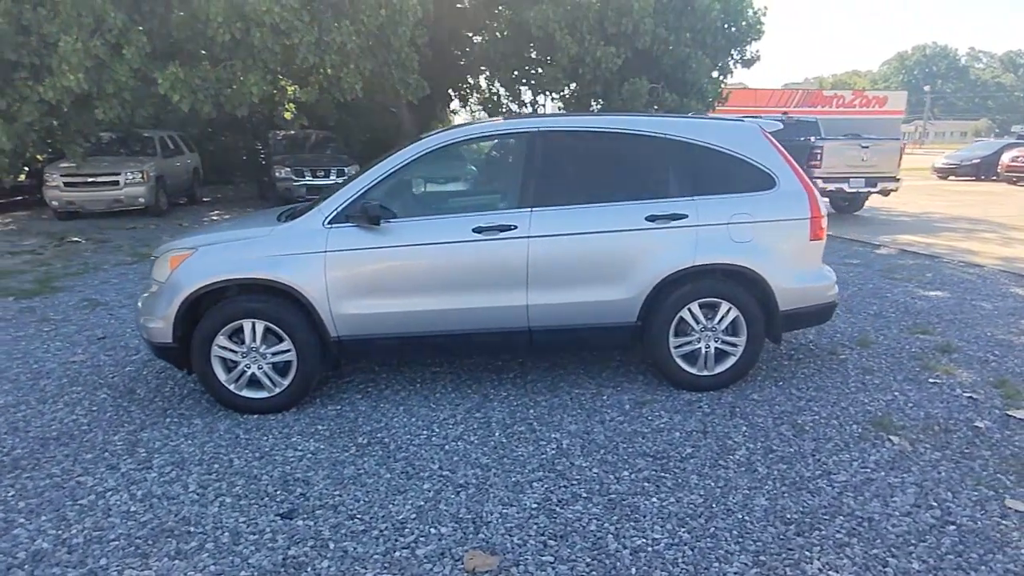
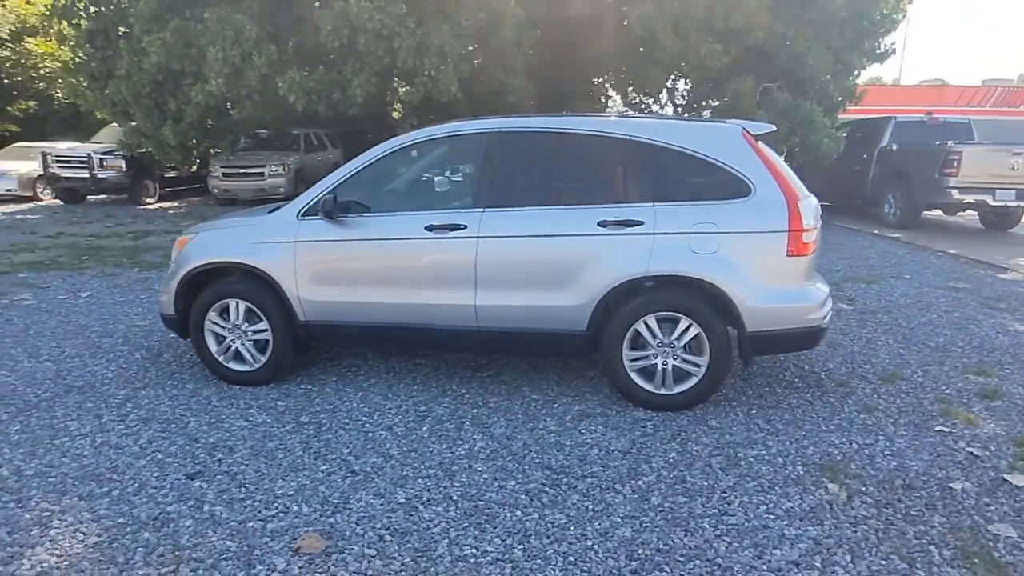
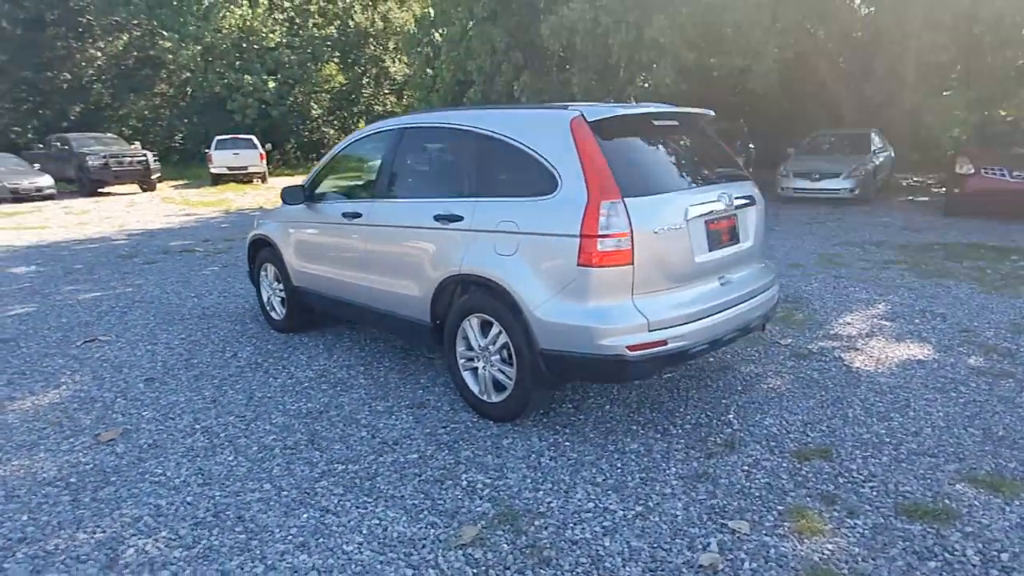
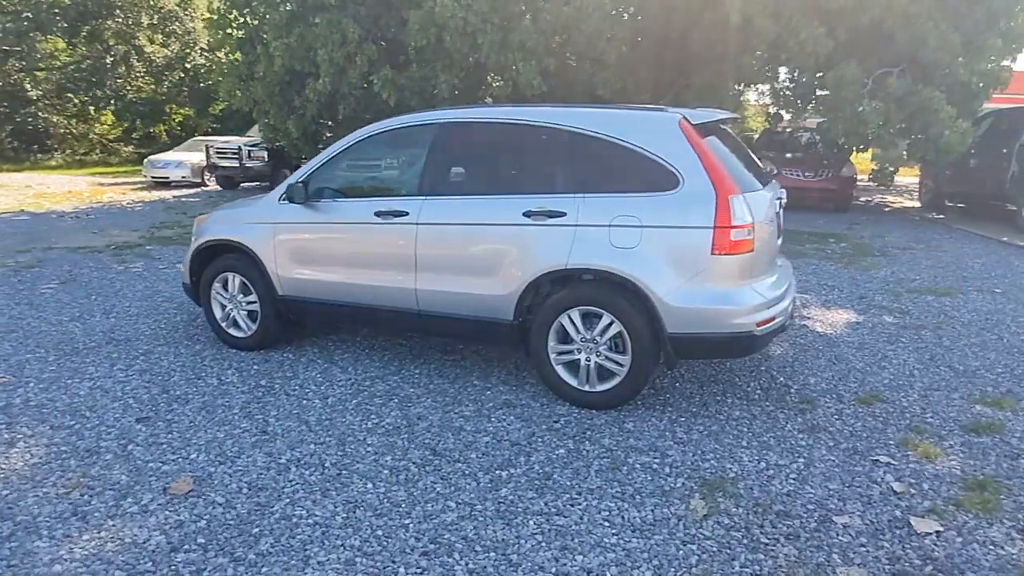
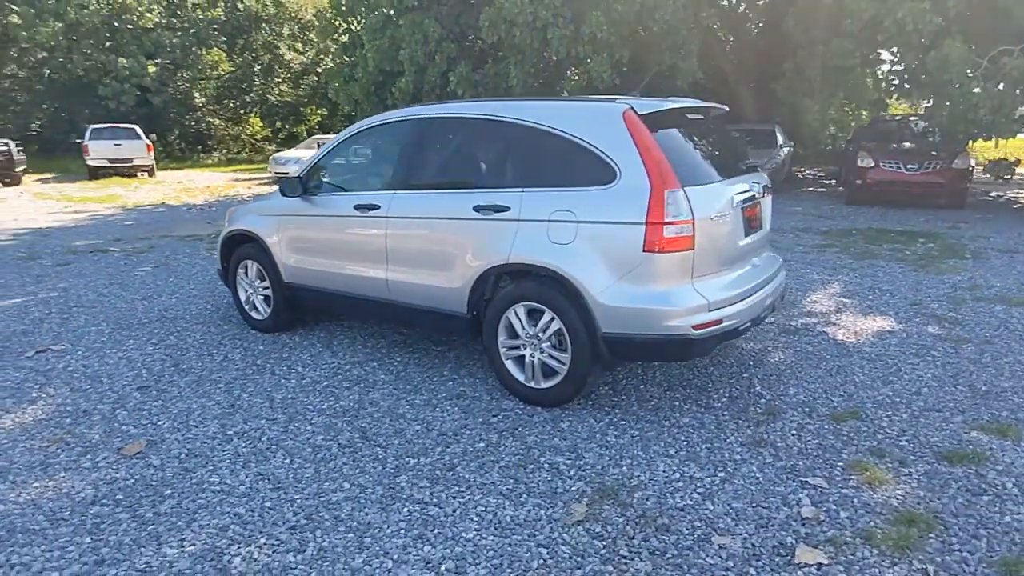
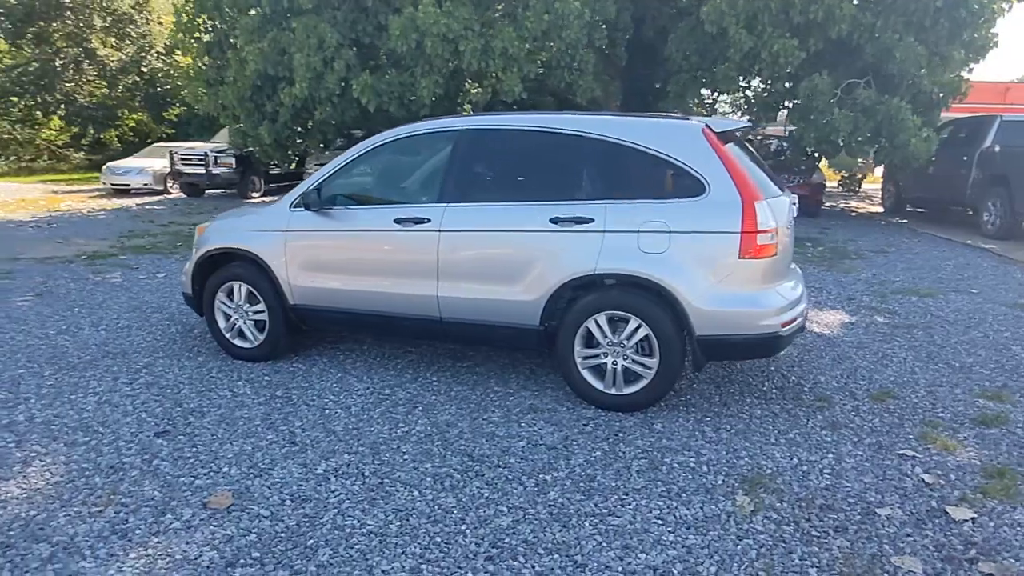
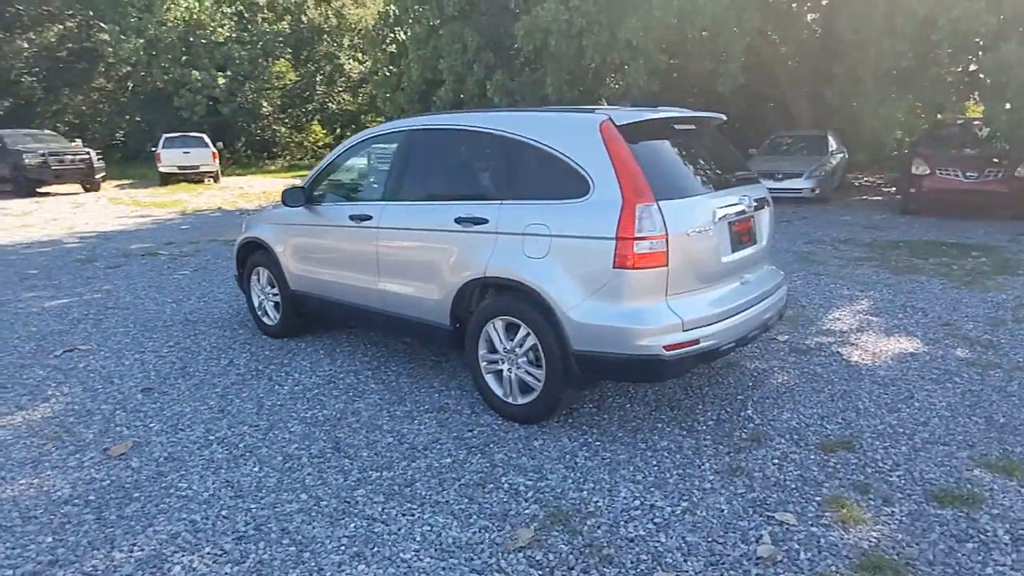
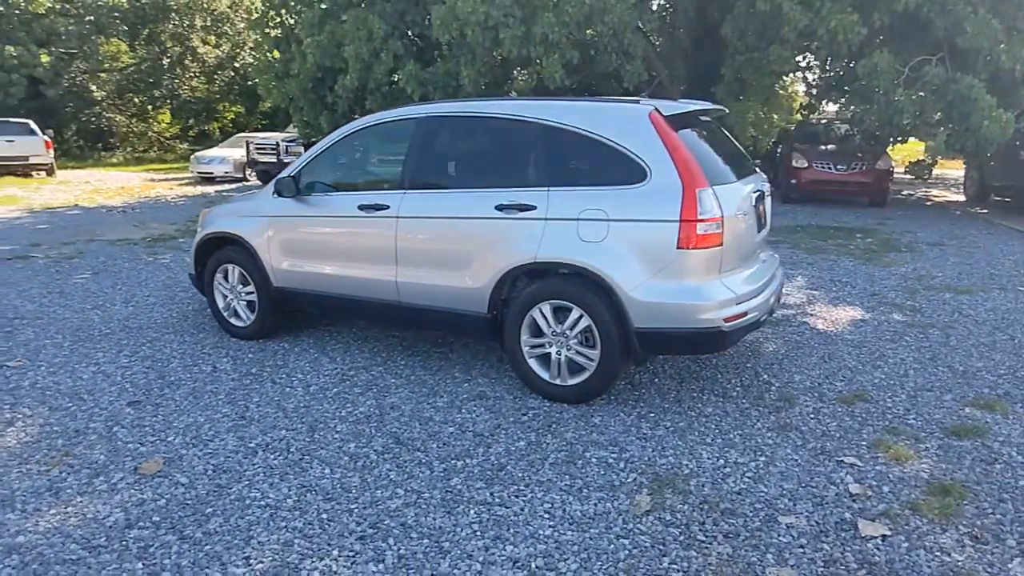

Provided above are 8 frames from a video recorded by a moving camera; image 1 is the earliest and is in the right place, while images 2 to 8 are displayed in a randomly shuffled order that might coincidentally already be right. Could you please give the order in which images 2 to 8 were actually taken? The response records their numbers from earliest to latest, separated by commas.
2, 6, 4, 8, 5, 7, 3
